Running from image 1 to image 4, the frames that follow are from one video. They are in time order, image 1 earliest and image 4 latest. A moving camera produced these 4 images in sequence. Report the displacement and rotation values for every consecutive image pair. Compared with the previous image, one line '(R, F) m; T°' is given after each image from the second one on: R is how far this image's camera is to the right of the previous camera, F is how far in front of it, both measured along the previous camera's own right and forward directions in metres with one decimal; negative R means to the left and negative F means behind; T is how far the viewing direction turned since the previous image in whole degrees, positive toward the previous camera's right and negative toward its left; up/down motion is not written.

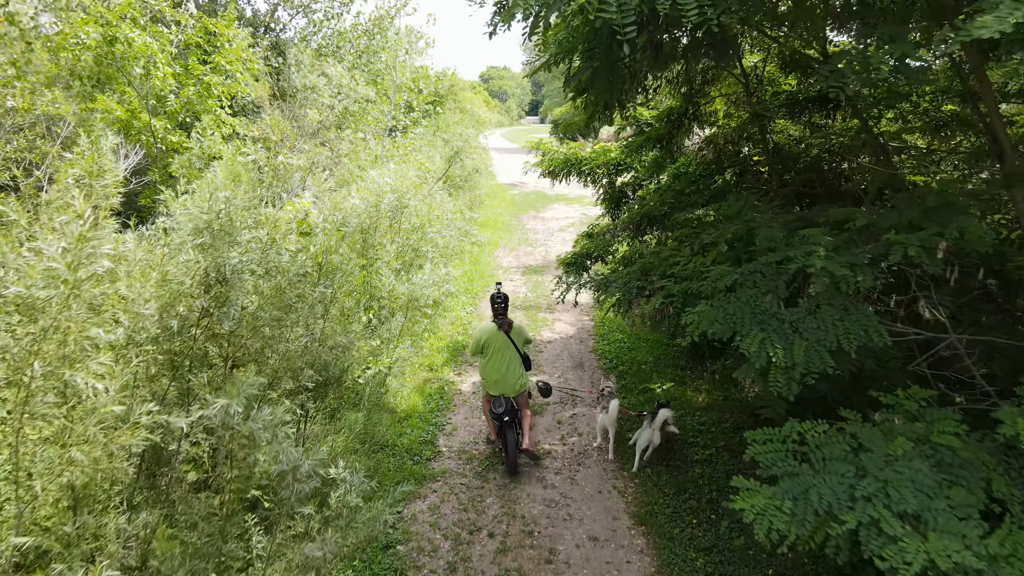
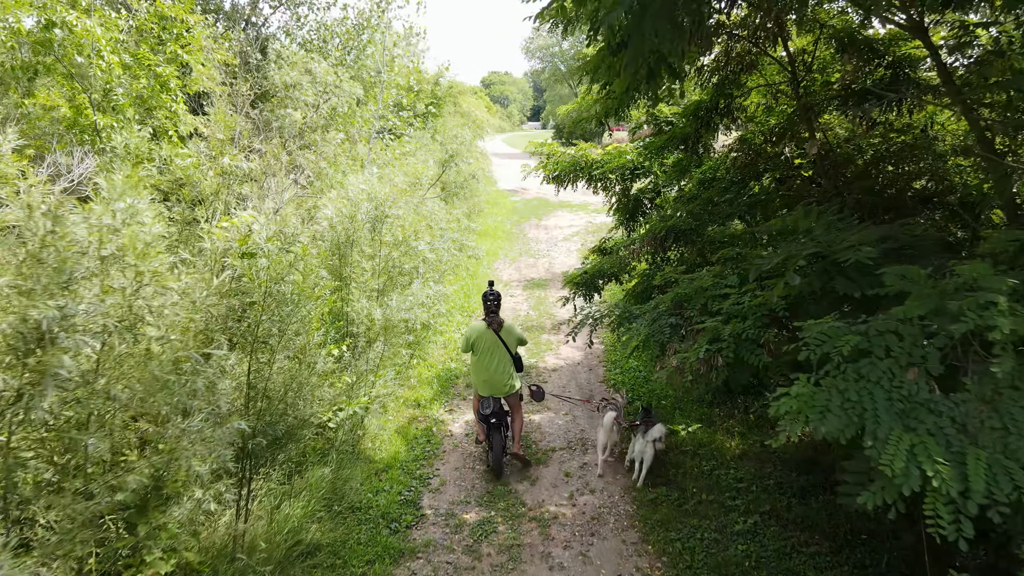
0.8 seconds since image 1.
(0.0, +1.0) m; 0°
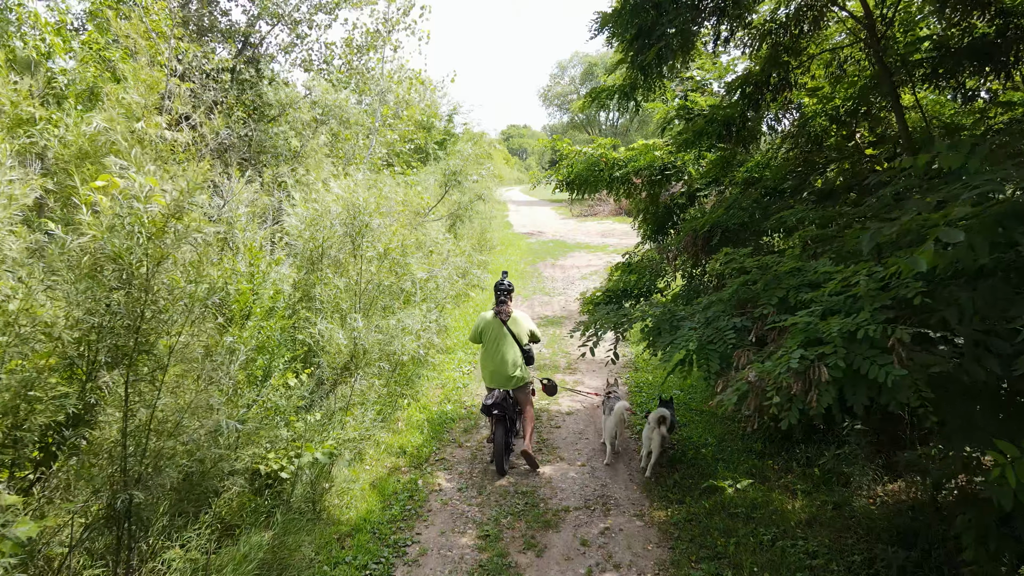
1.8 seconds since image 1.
(+0.1, +1.1) m; -1°
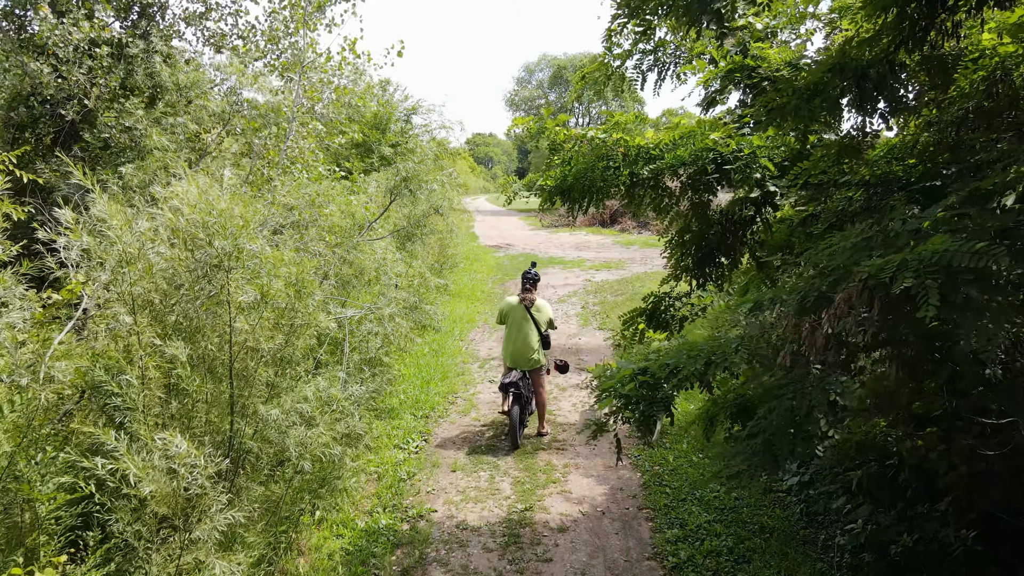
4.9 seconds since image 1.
(0.0, +2.0) m; +2°
